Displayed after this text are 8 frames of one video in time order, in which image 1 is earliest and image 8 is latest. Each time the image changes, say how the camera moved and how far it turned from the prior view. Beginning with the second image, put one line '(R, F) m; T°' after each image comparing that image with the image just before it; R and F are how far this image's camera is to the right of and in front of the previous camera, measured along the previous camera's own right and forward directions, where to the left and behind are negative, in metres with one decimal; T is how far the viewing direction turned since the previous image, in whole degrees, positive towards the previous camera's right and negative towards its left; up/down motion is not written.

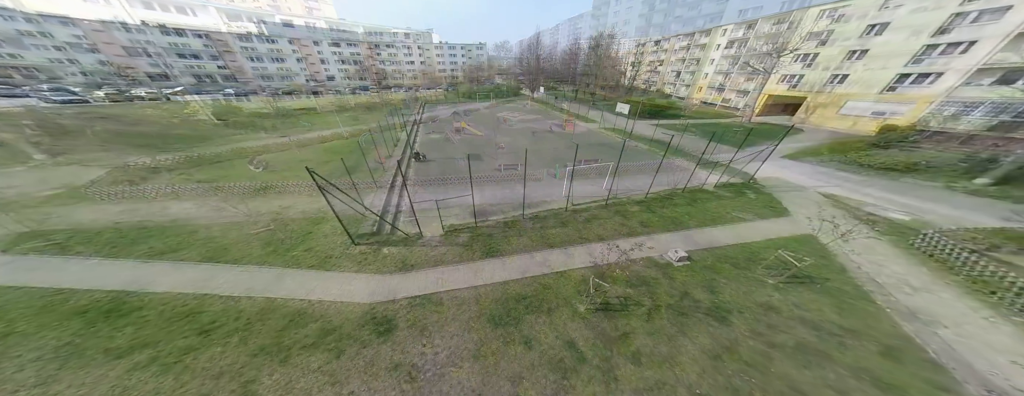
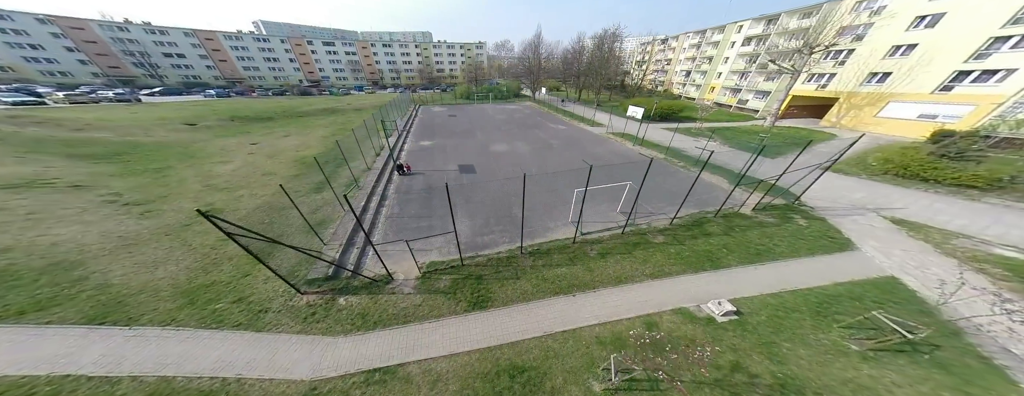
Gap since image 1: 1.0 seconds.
(+0.2, +1.8) m; 0°
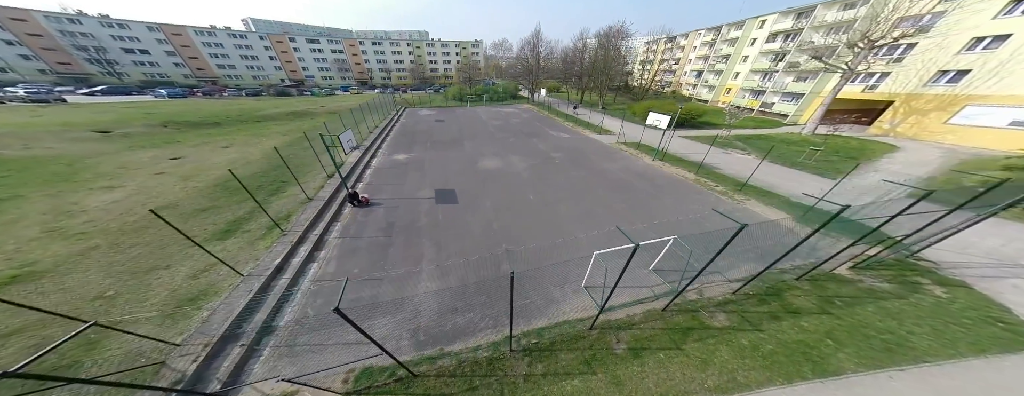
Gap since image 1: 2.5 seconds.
(+0.3, +2.8) m; 0°
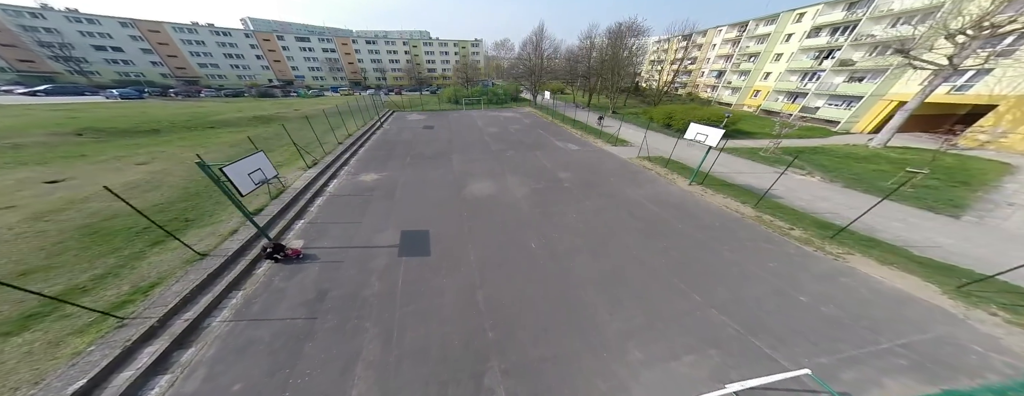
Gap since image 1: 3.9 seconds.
(+0.2, +2.5) m; -1°
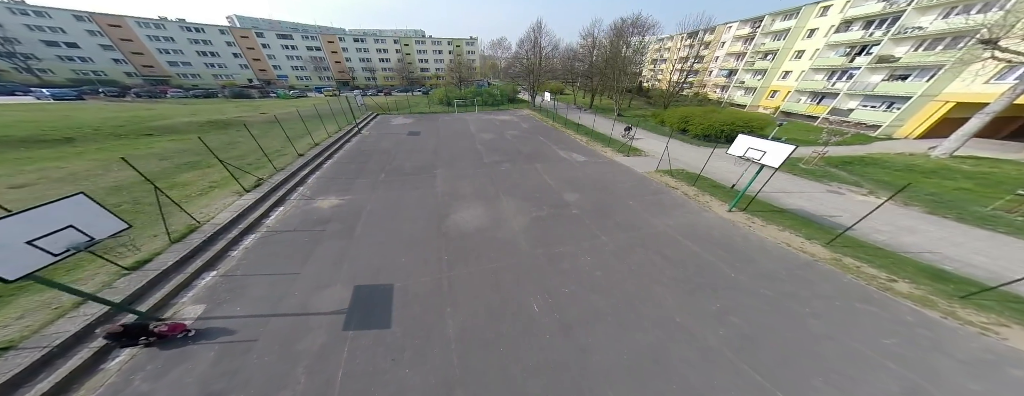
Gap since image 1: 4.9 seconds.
(+0.1, +1.9) m; +1°
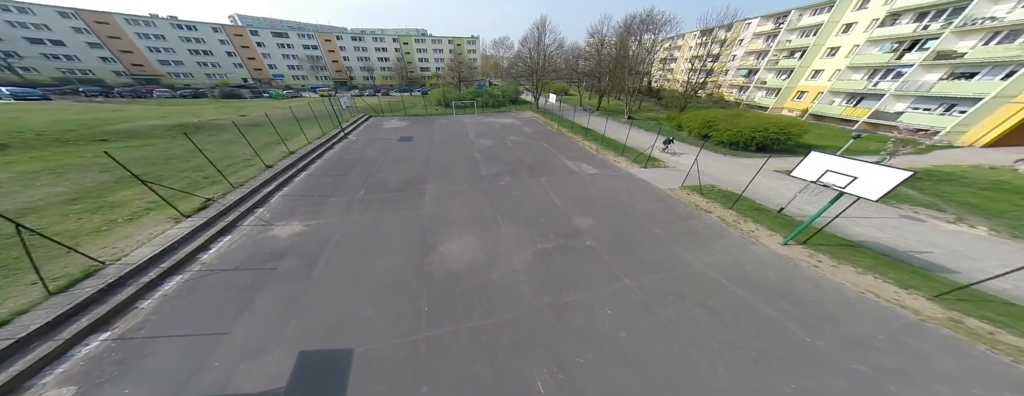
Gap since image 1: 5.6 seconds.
(+0.1, +1.4) m; -1°
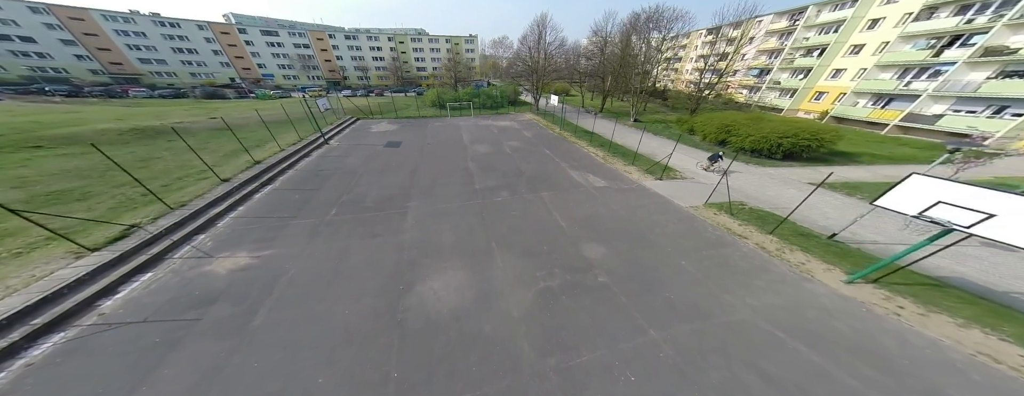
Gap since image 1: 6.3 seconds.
(+0.1, +1.2) m; 0°
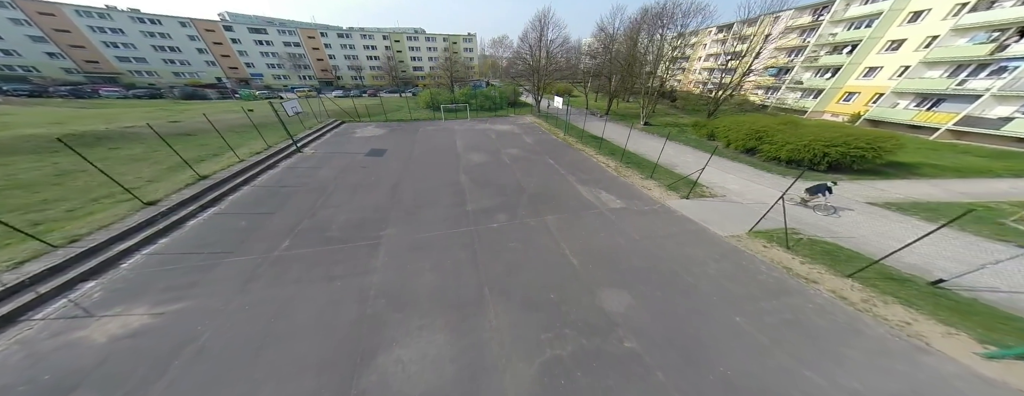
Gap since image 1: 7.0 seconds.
(0.0, +1.4) m; 0°
